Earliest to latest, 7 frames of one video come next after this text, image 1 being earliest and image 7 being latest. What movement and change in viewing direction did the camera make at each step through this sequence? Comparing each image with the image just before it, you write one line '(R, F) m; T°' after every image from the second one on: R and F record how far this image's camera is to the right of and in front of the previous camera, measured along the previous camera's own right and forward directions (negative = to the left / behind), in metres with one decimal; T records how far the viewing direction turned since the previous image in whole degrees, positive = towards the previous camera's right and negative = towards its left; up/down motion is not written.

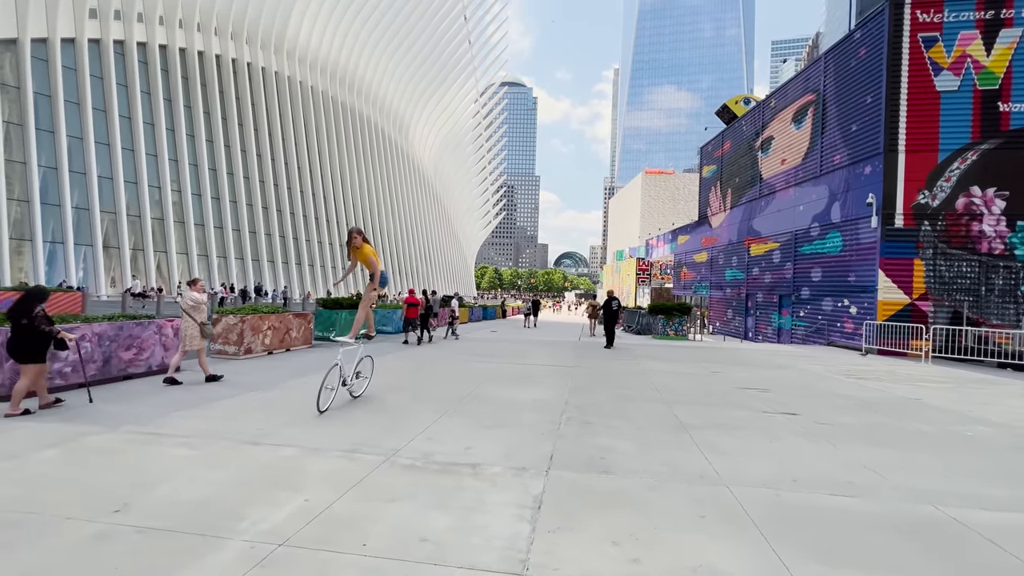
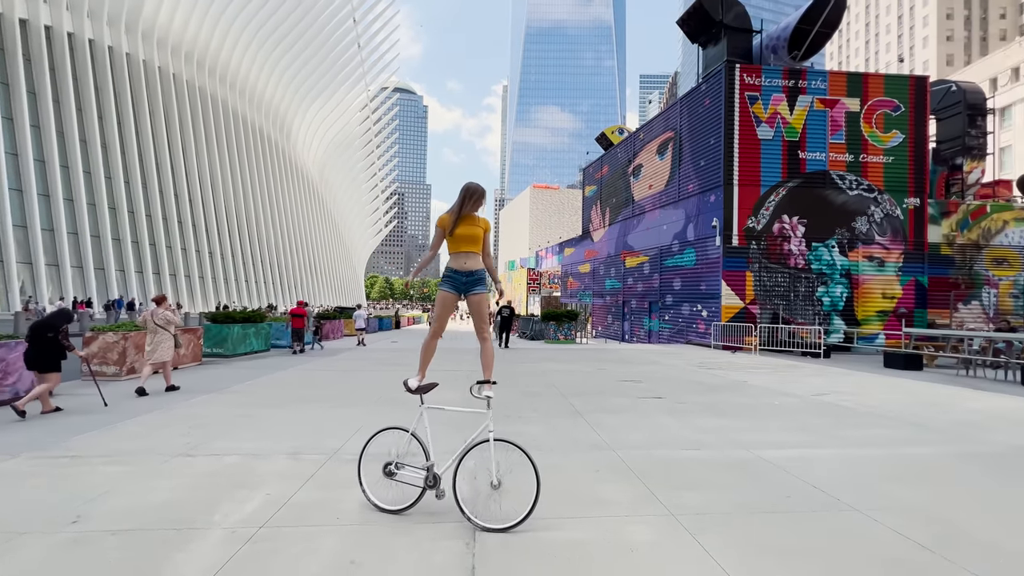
(-0.5, -0.9) m; +14°
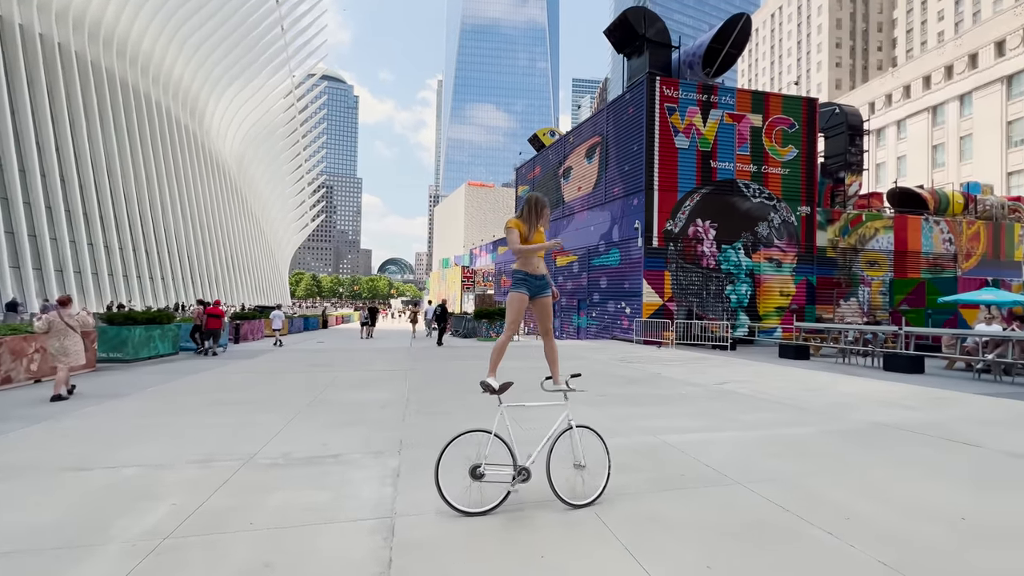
(+0.1, -0.2) m; +8°
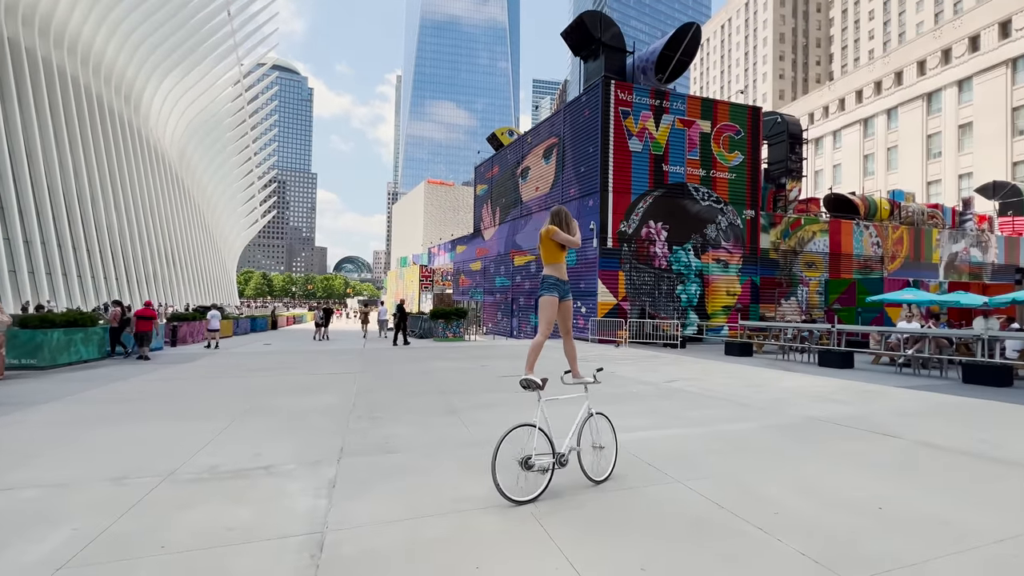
(+0.2, +0.1) m; +5°
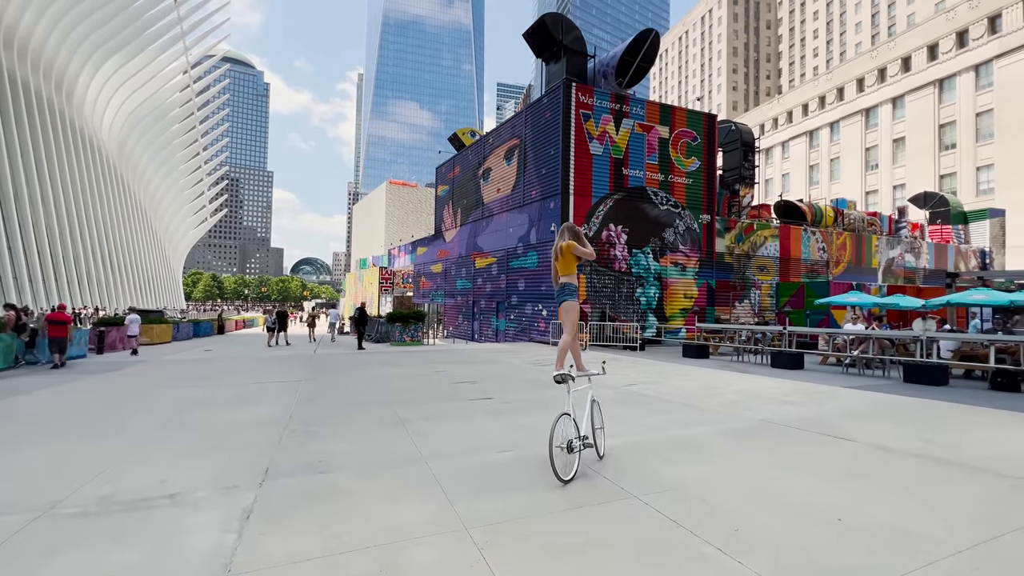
(+0.2, +0.4) m; +5°
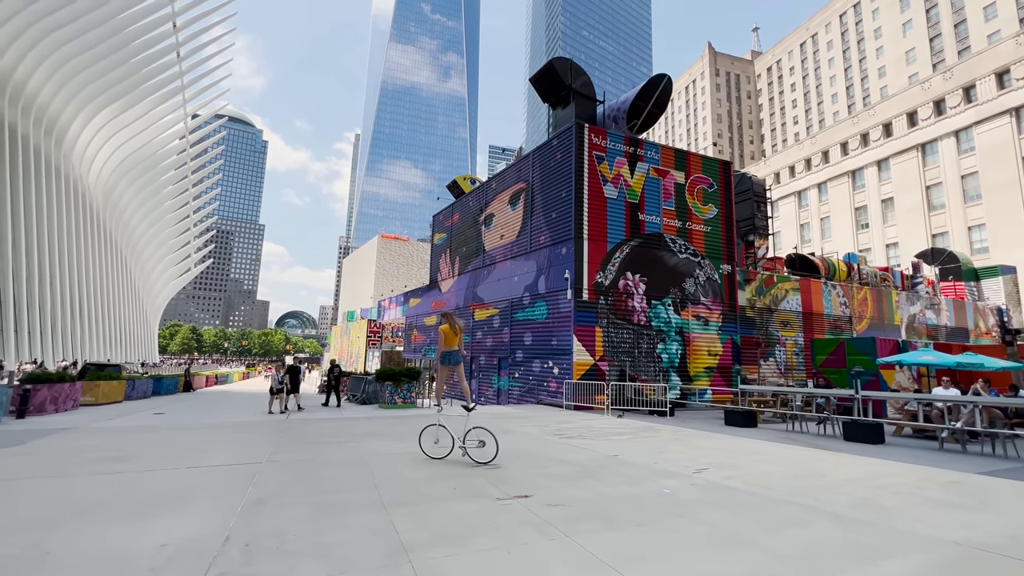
(-0.8, +2.4) m; +1°
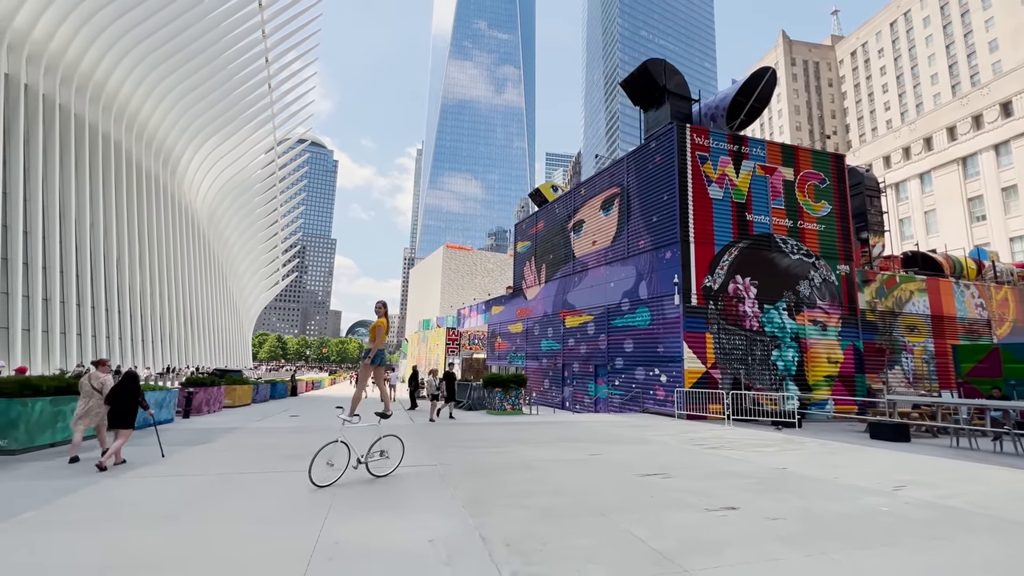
(-2.0, -0.2) m; -7°
